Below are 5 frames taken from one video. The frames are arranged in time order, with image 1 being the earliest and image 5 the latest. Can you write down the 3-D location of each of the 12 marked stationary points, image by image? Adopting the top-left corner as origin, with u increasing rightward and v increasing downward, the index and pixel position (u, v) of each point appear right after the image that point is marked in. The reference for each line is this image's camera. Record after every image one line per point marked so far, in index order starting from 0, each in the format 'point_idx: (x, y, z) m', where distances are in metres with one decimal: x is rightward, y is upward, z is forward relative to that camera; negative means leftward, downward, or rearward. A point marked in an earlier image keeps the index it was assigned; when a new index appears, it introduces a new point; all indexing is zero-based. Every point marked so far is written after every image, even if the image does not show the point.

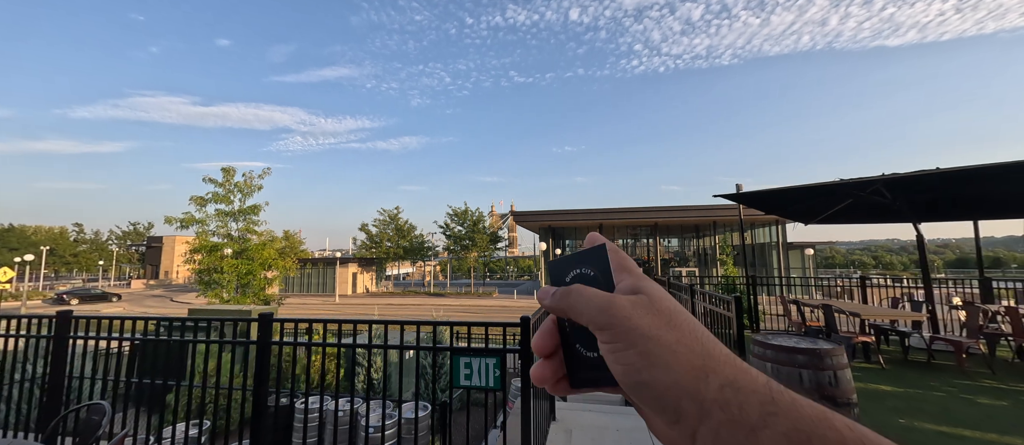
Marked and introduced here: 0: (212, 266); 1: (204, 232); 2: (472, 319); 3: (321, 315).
0: (-7.6, -1.1, +10.0) m
1: (-7.9, -0.2, +10.1) m
2: (-2.1, -4.9, +20.0) m
3: (-9.2, -4.5, +19.0) m
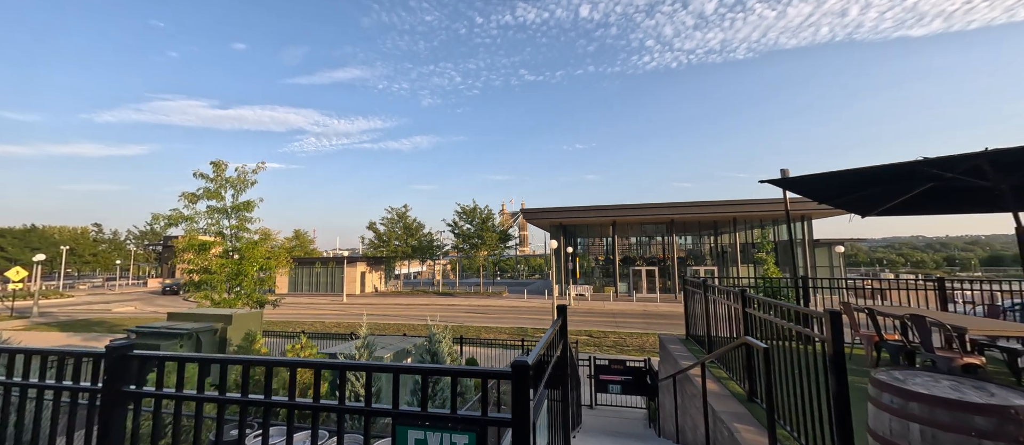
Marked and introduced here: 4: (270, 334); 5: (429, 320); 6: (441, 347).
0: (-7.4, -1.0, +9.4) m
1: (-7.7, -0.2, +9.5) m
2: (-1.6, -4.7, +19.3) m
3: (-8.7, -4.4, +18.4) m
4: (-5.4, -2.5, +8.9) m
5: (-3.9, -4.4, +18.0) m
6: (-1.2, -2.2, +6.9) m
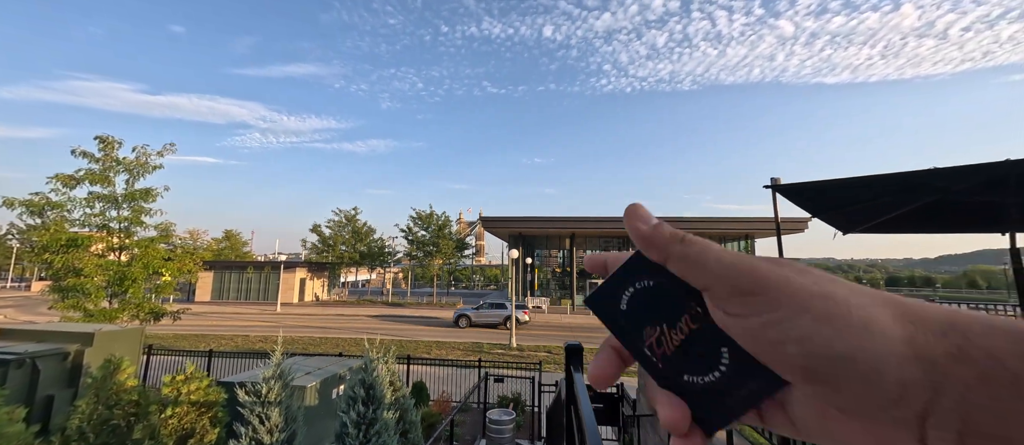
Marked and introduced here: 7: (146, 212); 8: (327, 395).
0: (-8.2, -0.8, +7.3) m
1: (-8.5, 0.0, +7.5) m
2: (-3.7, -5.0, +17.7) m
3: (-10.6, -4.3, +16.1) m
4: (-6.2, -2.3, +7.1) m
5: (-5.8, -4.5, +16.2) m
6: (-1.9, -2.2, +5.5) m
7: (-6.7, +0.2, +7.3) m
8: (-3.0, -2.8, +6.5) m
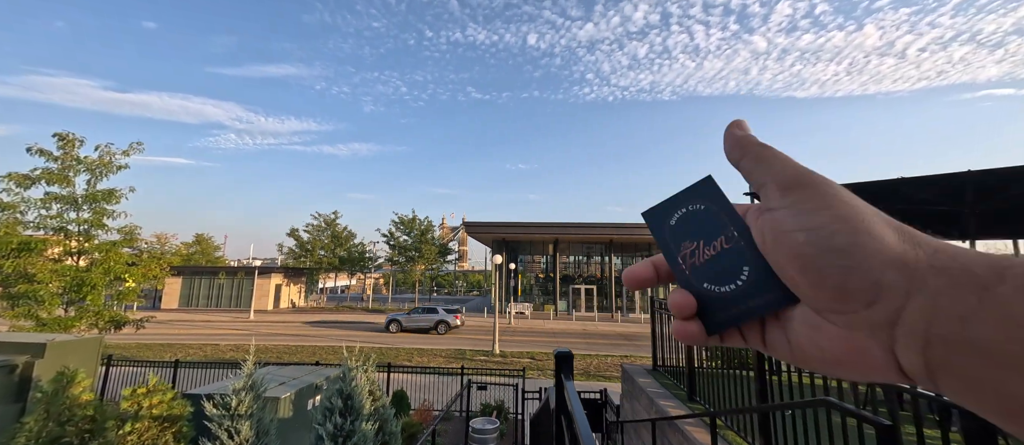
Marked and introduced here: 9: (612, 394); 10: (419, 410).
0: (-8.5, -0.8, +6.9) m
1: (-8.8, 0.0, +7.0) m
2: (-4.4, -5.2, +17.4) m
3: (-11.3, -4.5, +15.5) m
4: (-6.5, -2.4, +6.6) m
5: (-6.4, -4.7, +15.8) m
6: (-2.1, -2.2, +5.3) m
7: (-7.0, +0.2, +6.9) m
8: (-3.3, -2.9, +6.2) m
9: (+2.5, -4.3, +9.9) m
10: (-2.0, -4.0, +8.5) m
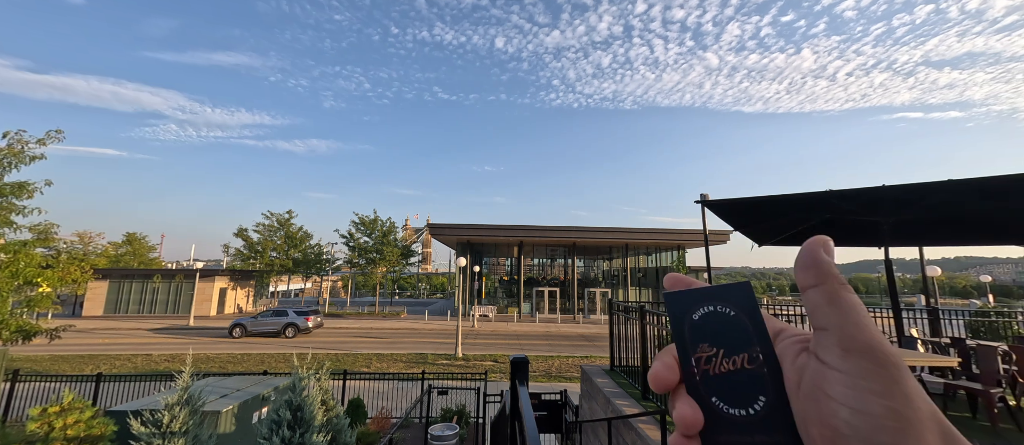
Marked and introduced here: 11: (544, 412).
0: (-9.1, -0.8, +6.0) m
1: (-9.4, +0.1, +6.1) m
2: (-6.0, -5.2, +16.8) m
3: (-12.7, -4.4, +14.3) m
4: (-7.1, -2.3, +5.9) m
5: (-7.9, -4.7, +15.0) m
6: (-2.6, -2.2, +5.0) m
7: (-7.6, +0.2, +6.1) m
8: (-3.9, -2.9, +5.8) m
9: (+1.6, -4.4, +9.9) m
10: (-2.8, -4.0, +8.2) m
11: (+0.6, -3.4, +7.0) m
